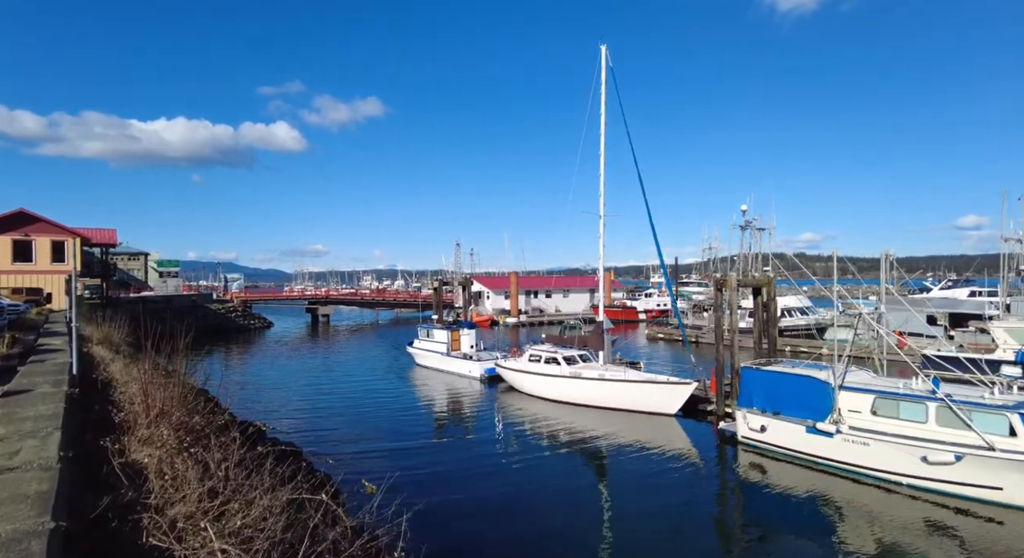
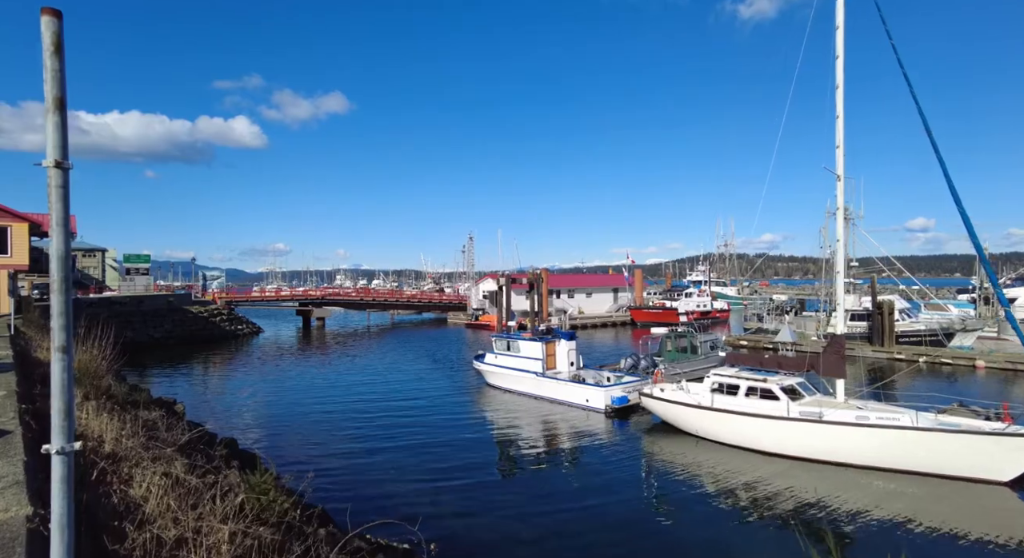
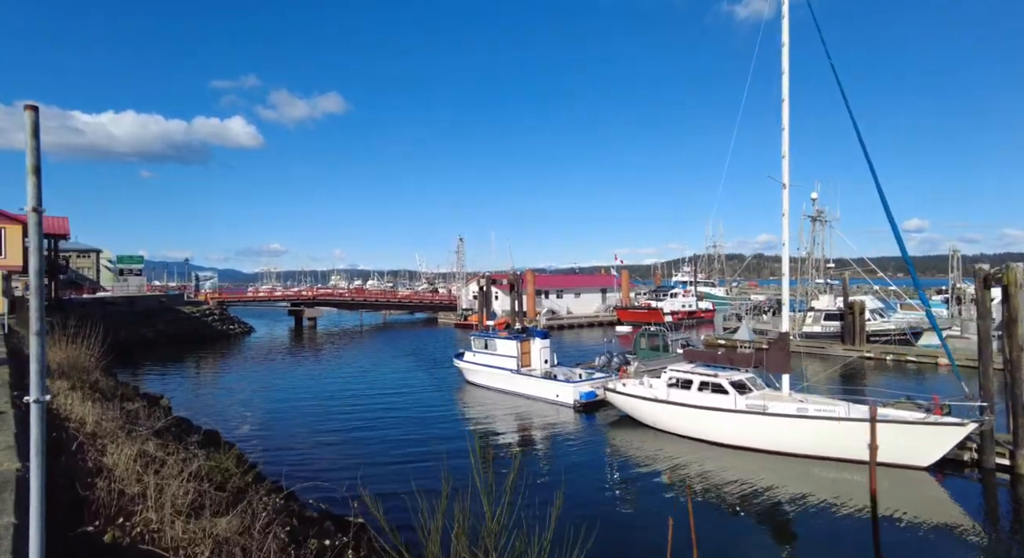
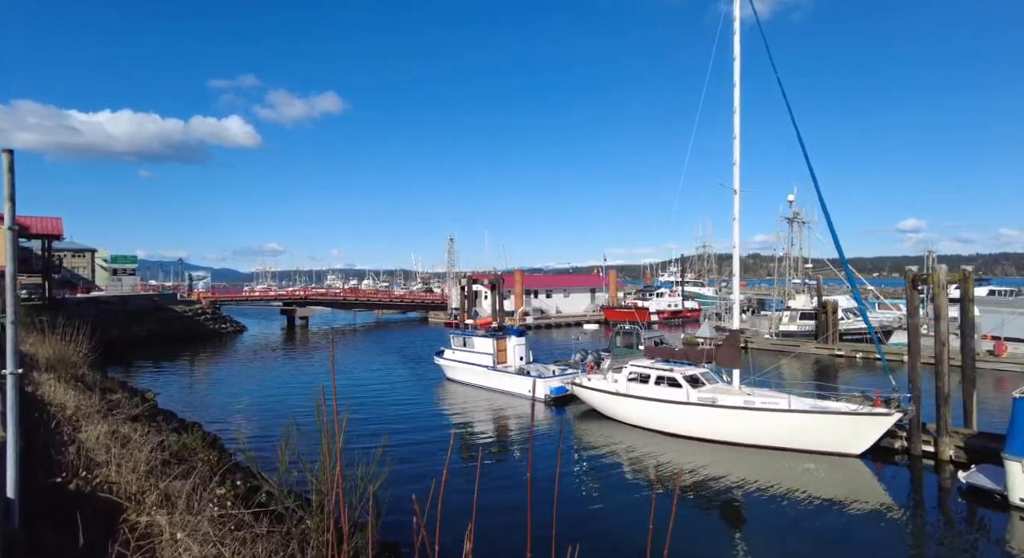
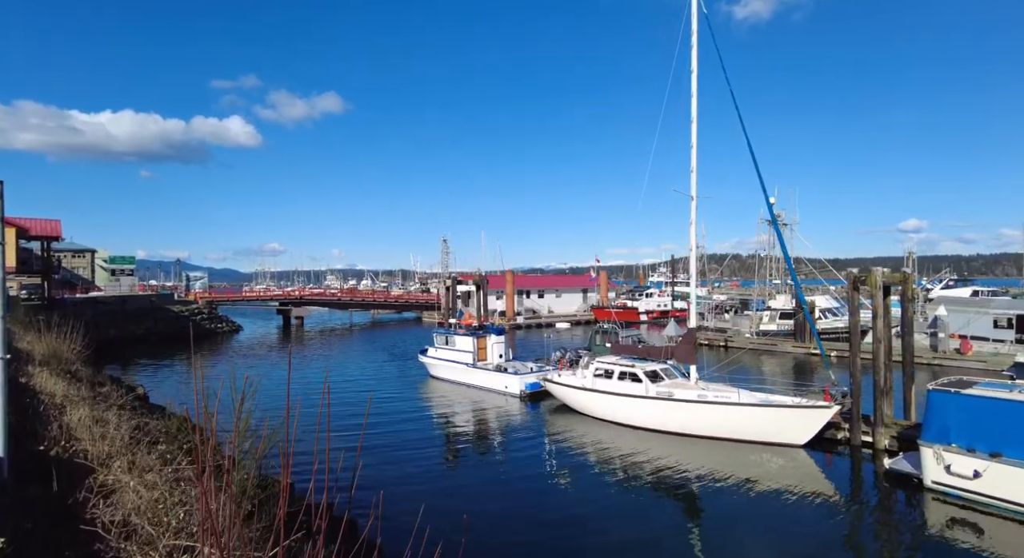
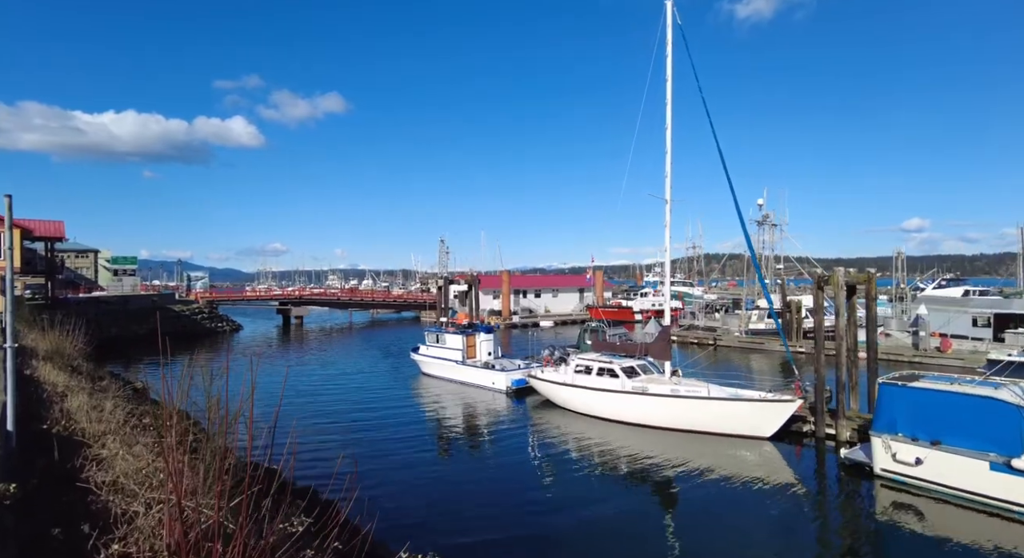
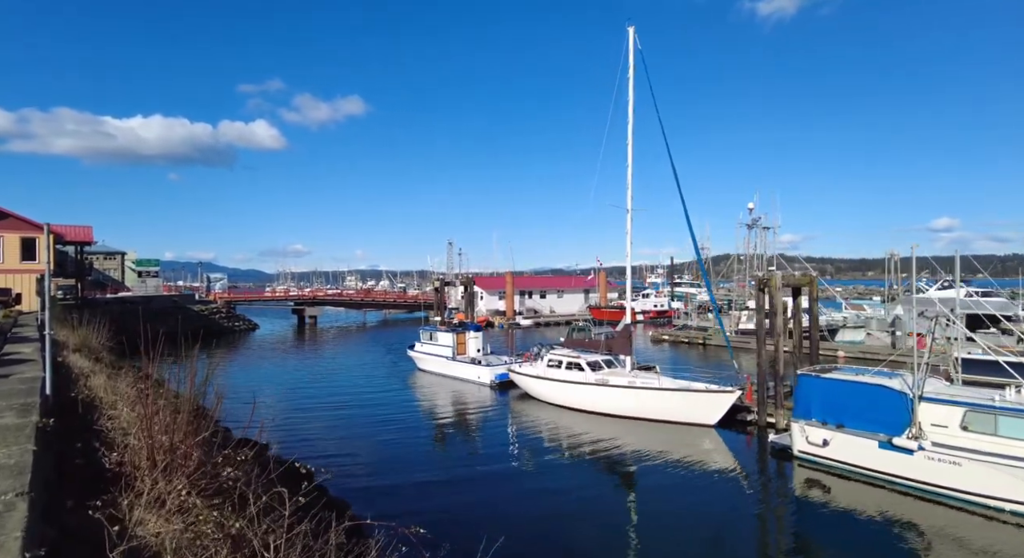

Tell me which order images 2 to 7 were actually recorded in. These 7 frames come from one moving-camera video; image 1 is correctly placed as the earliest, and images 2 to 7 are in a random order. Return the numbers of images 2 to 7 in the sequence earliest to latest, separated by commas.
7, 6, 5, 4, 3, 2
